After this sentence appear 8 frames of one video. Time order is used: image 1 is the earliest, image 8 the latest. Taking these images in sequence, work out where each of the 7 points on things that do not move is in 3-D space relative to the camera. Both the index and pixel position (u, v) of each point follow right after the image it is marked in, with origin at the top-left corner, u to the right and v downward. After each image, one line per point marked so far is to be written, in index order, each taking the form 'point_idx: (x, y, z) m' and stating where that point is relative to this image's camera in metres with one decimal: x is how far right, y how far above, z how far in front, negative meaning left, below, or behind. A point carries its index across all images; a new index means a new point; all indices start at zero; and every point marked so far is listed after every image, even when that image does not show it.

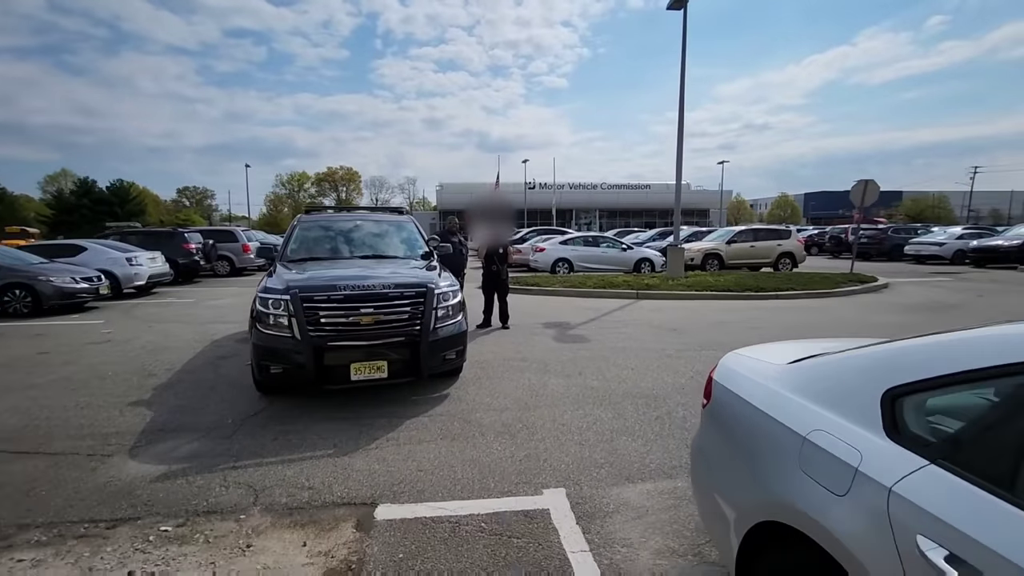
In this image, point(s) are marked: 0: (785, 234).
0: (+11.1, +2.2, +19.3) m
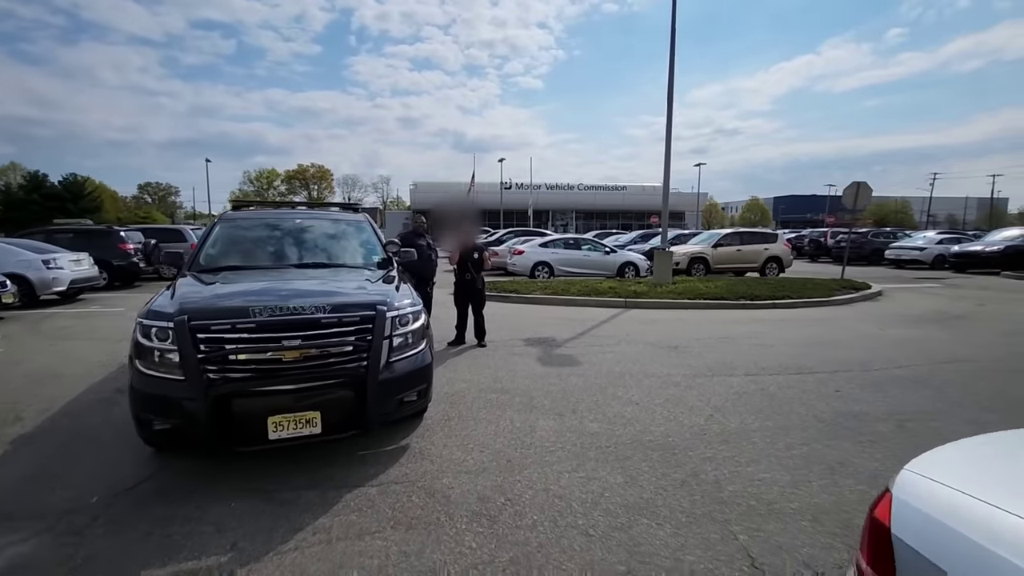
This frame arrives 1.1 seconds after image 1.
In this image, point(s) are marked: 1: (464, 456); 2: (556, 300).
0: (+10.2, +2.0, +18.7) m
1: (-0.4, -1.4, +4.0) m
2: (+1.1, -0.3, +12.0) m
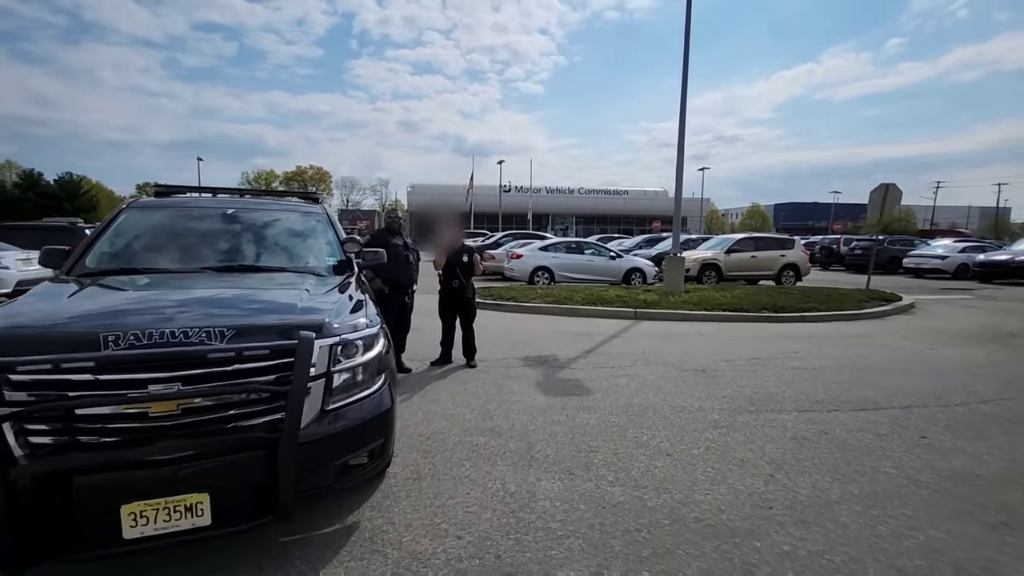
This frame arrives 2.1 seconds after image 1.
0: (+10.2, +1.6, +17.5) m
1: (-0.5, -1.5, +2.8) m
2: (+1.1, -0.5, +10.8) m
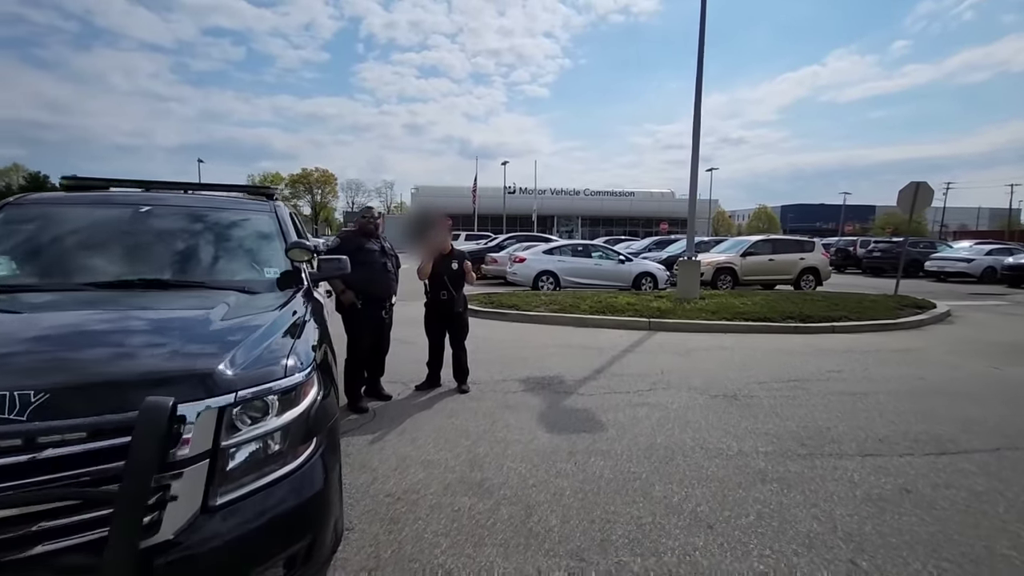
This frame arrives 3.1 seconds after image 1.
0: (+10.3, +1.4, +16.5) m
1: (-0.5, -1.6, +1.8) m
2: (+1.1, -0.6, +9.8) m
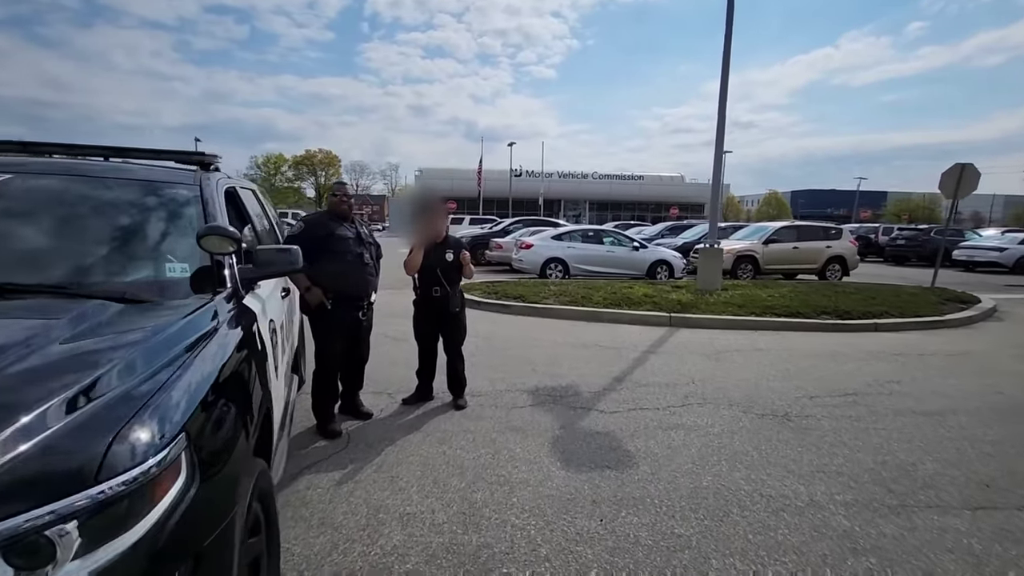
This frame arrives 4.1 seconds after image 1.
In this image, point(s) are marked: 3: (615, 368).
0: (+10.5, +1.8, +15.4) m
1: (-0.5, -1.7, +1.0) m
2: (+1.2, -0.4, +8.9) m
3: (+1.3, -1.0, +5.9) m
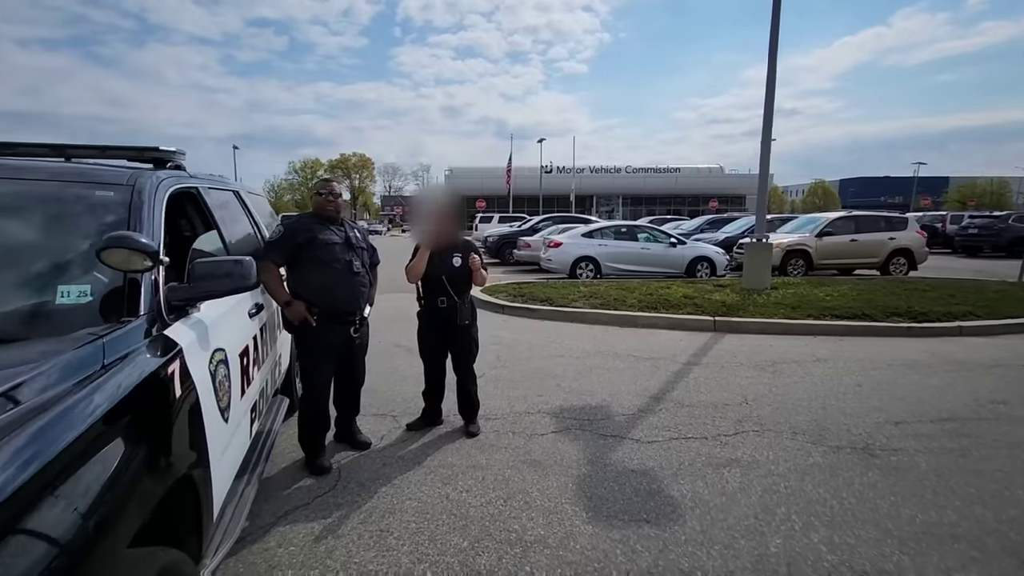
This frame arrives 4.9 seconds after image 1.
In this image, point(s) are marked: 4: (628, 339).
0: (+11.3, +1.9, +14.0) m
1: (-0.6, -1.8, +0.4) m
2: (+1.7, -0.5, +8.2) m
3: (+1.5, -1.0, +5.1) m
4: (+1.7, -0.8, +7.1) m
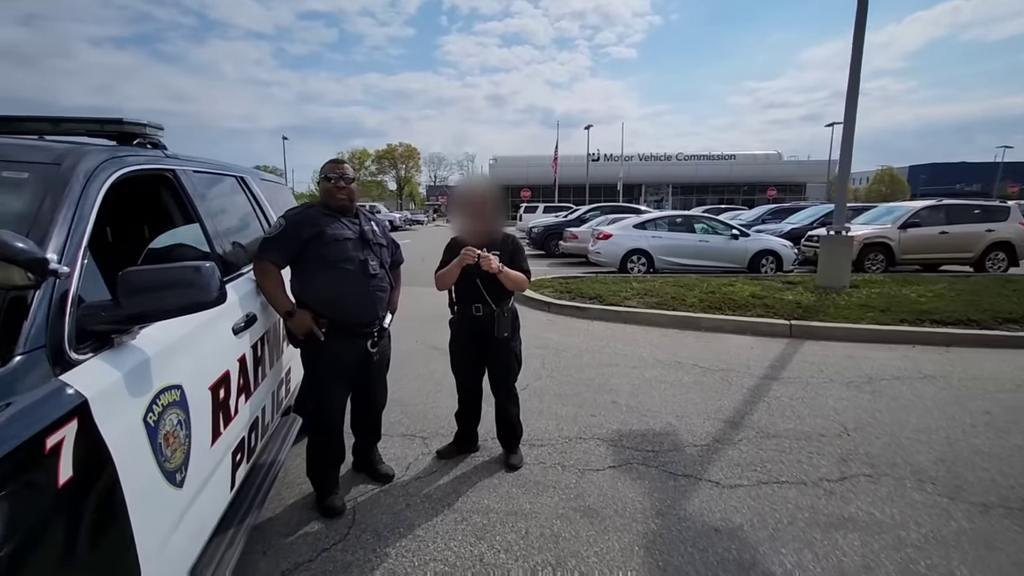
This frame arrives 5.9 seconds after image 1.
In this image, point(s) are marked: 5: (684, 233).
0: (+12.6, +1.9, +12.2) m
1: (-0.6, -1.9, -0.2) m
2: (+2.4, -0.4, +7.4) m
3: (+2.0, -1.1, +4.3) m
4: (+2.3, -0.7, +6.2) m
5: (+4.4, +1.4, +12.2) m
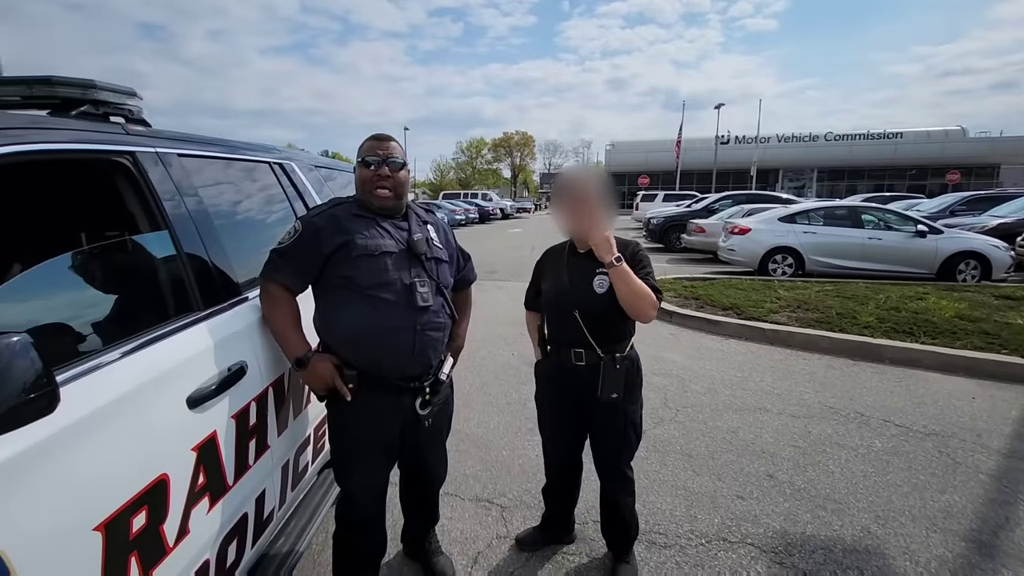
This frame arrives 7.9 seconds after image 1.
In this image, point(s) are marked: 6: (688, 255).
0: (+14.9, +1.4, +7.9) m
1: (-0.9, -2.1, -1.0) m
2: (+3.8, -0.6, +5.6) m
3: (+2.7, -1.3, +2.8) m
4: (+3.5, -1.0, +4.6) m
5: (+7.0, +1.2, +9.8) m
6: (+5.2, +1.0, +14.0) m
